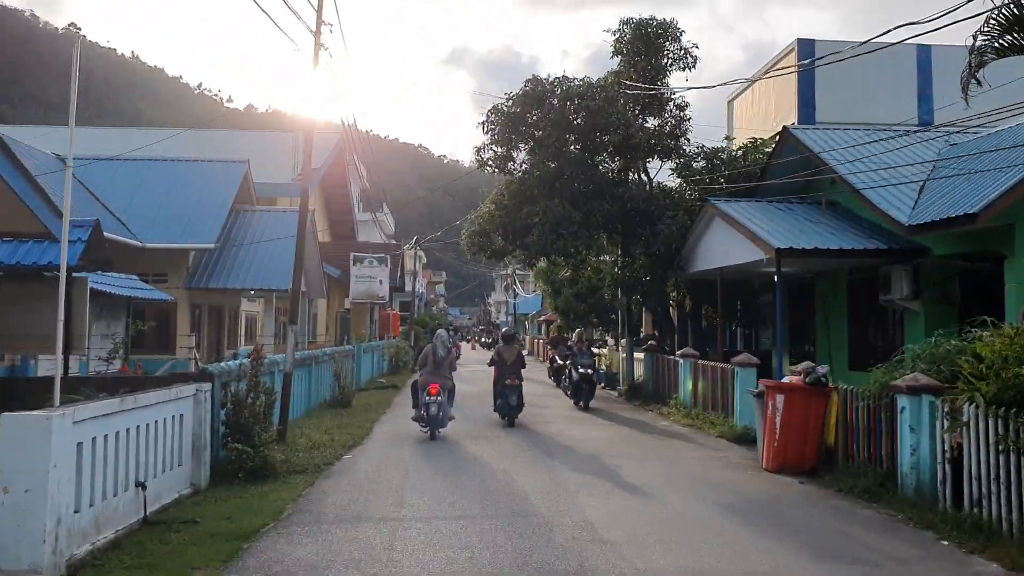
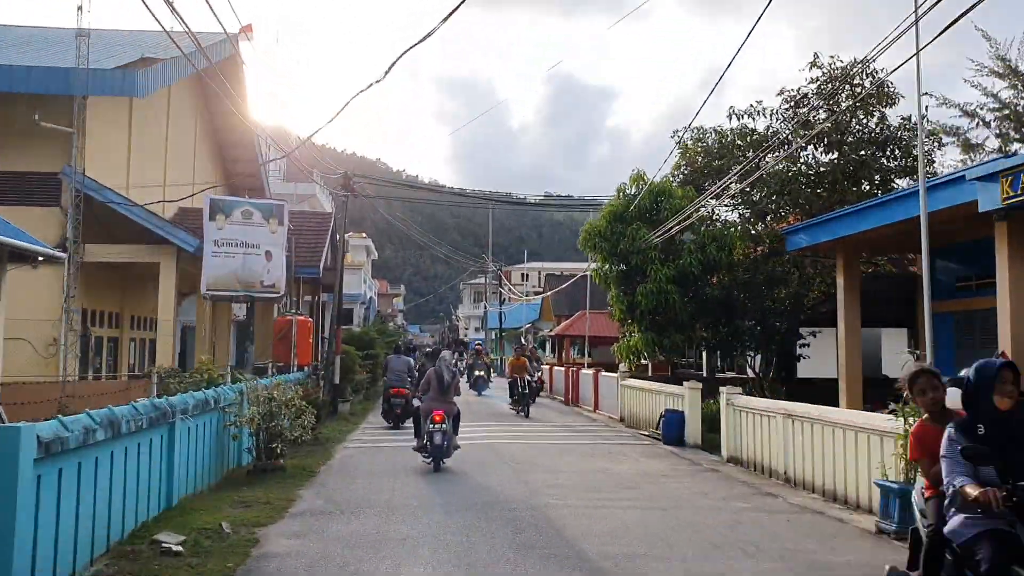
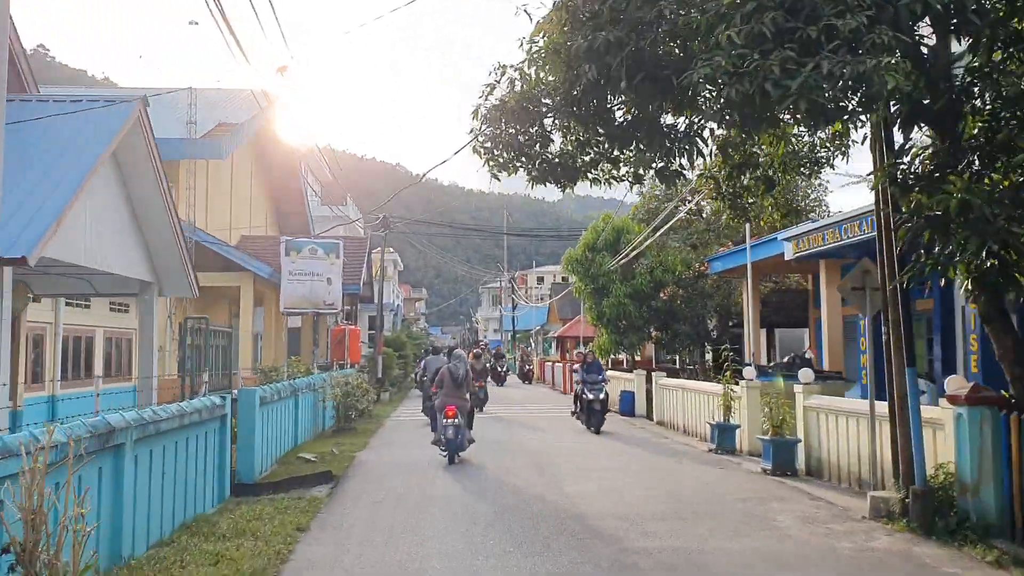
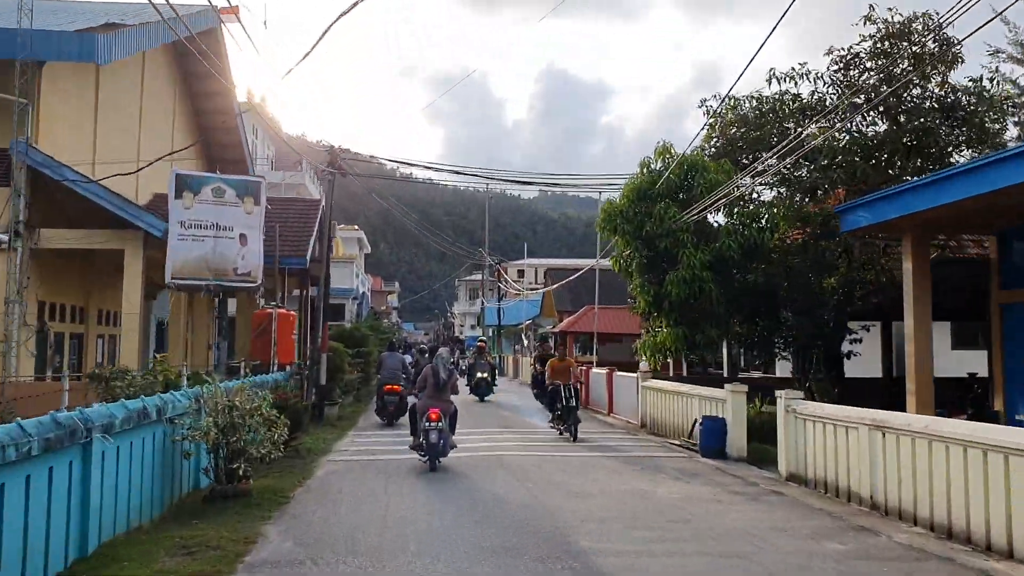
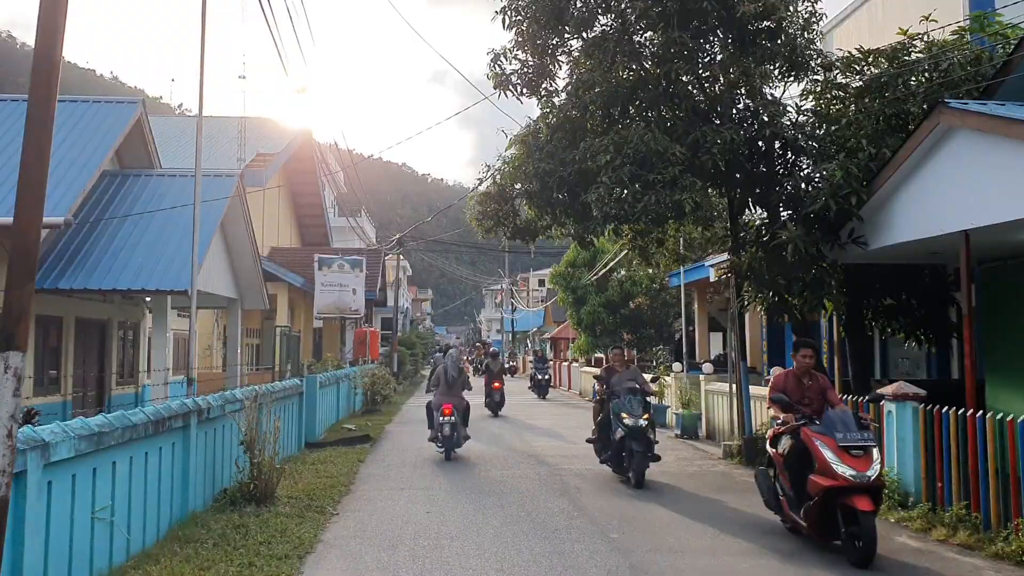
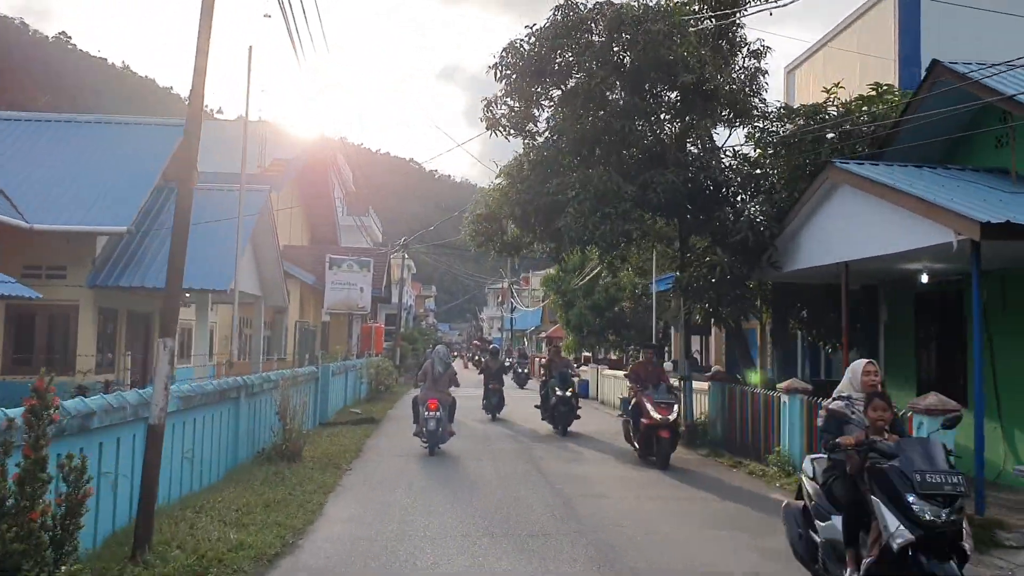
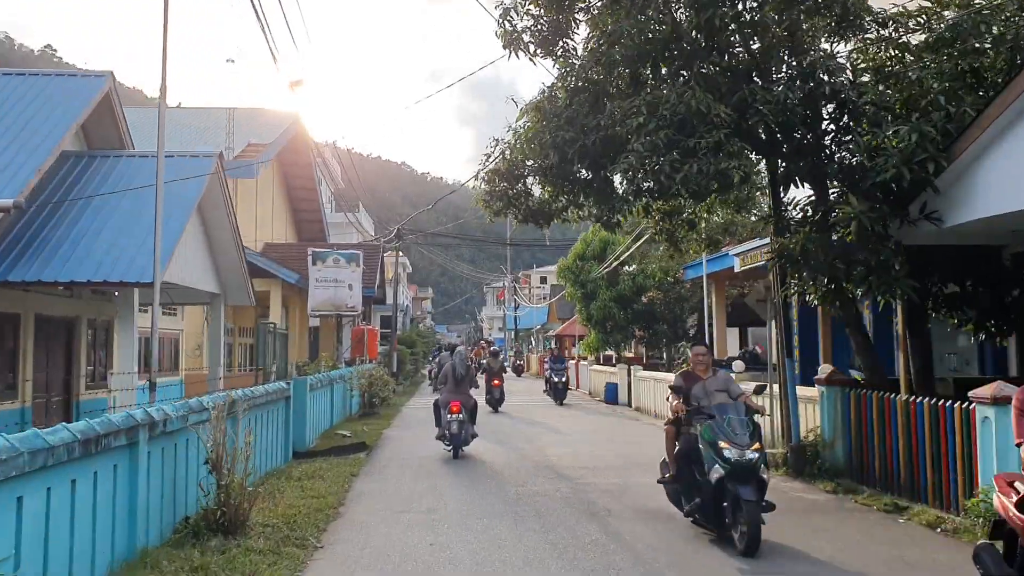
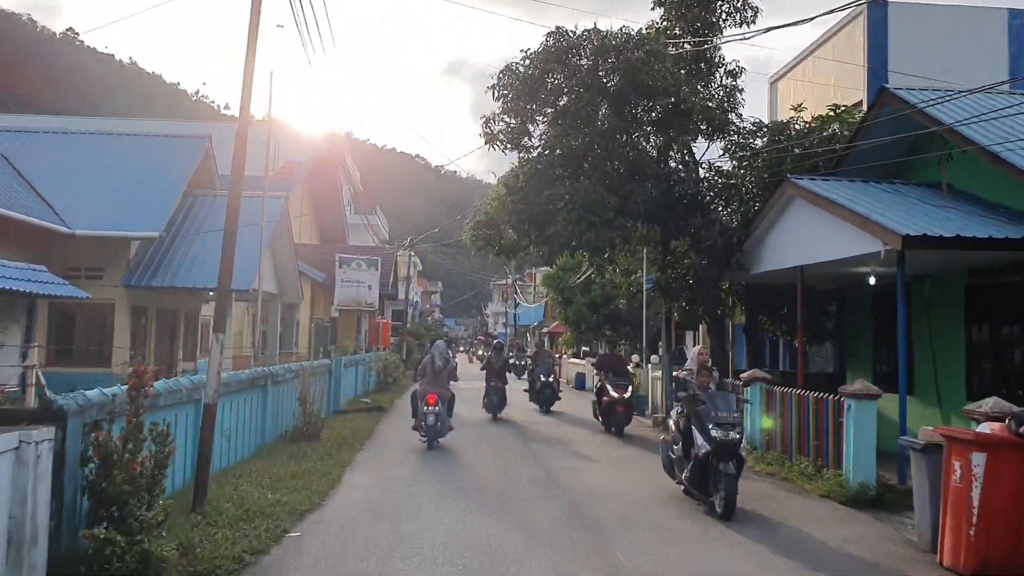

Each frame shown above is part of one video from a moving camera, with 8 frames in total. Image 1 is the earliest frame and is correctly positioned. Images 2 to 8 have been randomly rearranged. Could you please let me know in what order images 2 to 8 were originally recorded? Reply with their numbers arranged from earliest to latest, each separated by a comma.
8, 6, 5, 7, 3, 2, 4
